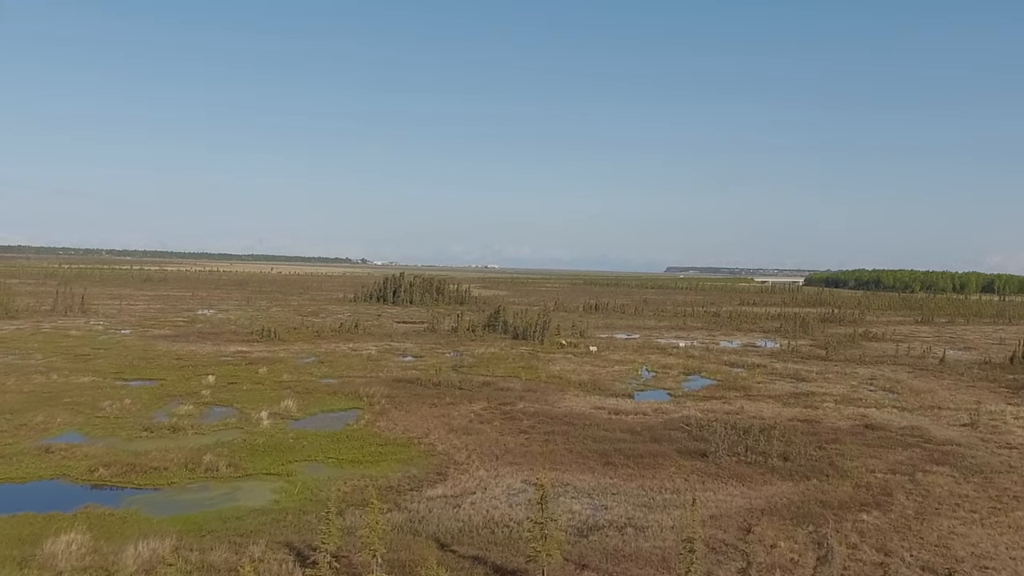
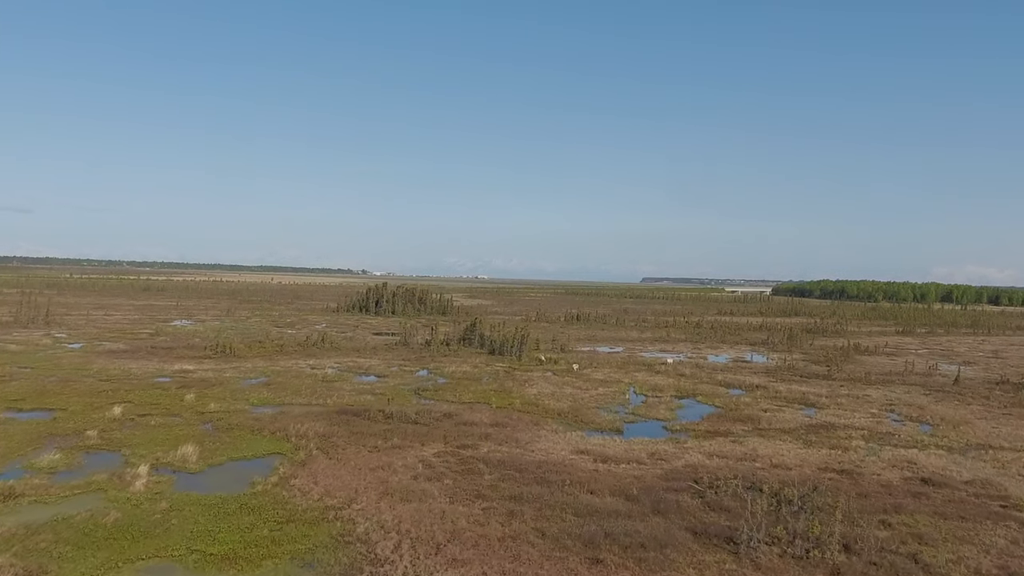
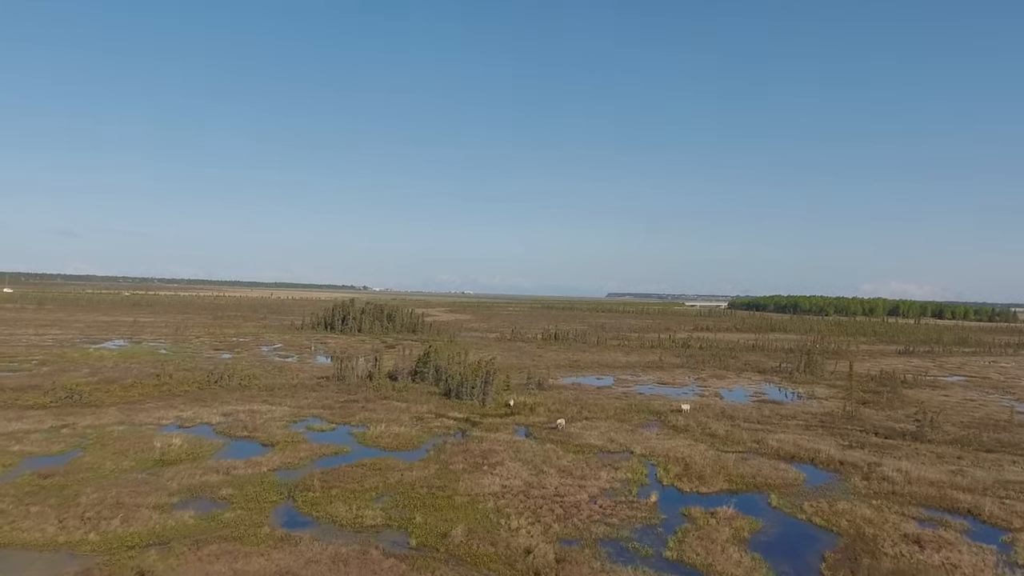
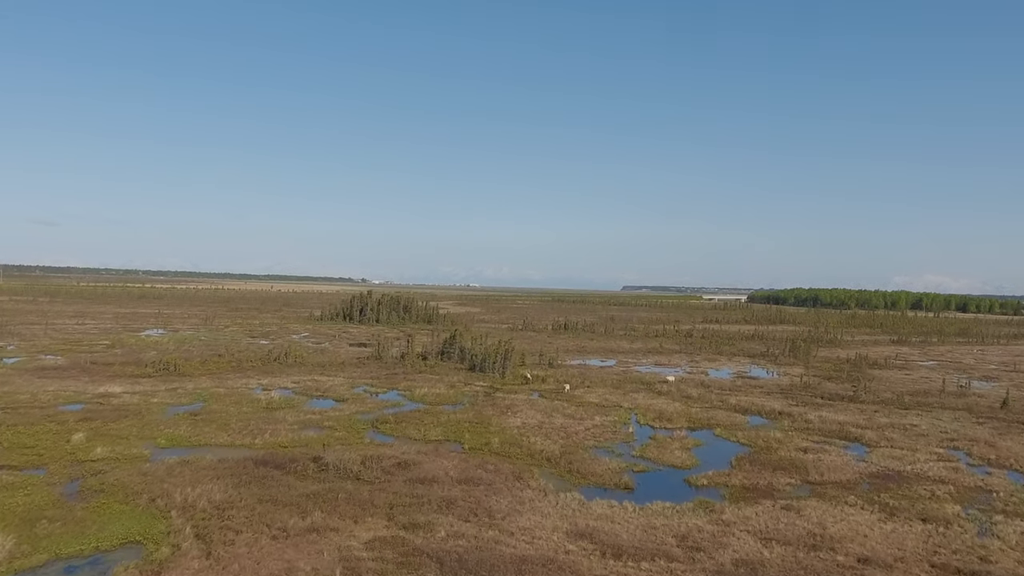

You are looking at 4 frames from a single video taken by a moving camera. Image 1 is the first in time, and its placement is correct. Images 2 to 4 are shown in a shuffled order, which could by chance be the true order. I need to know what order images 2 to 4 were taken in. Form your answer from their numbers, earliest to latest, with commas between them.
2, 4, 3
